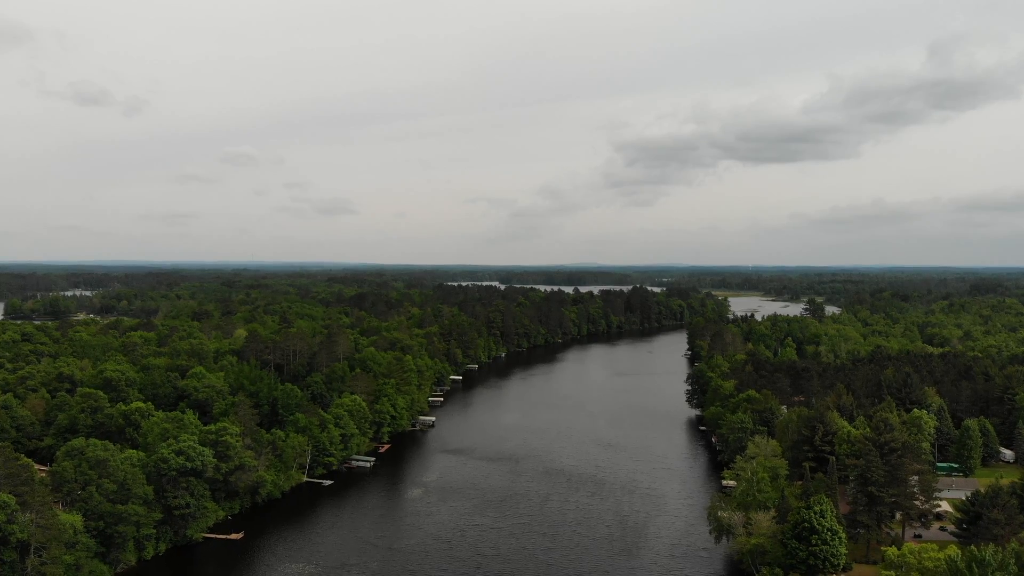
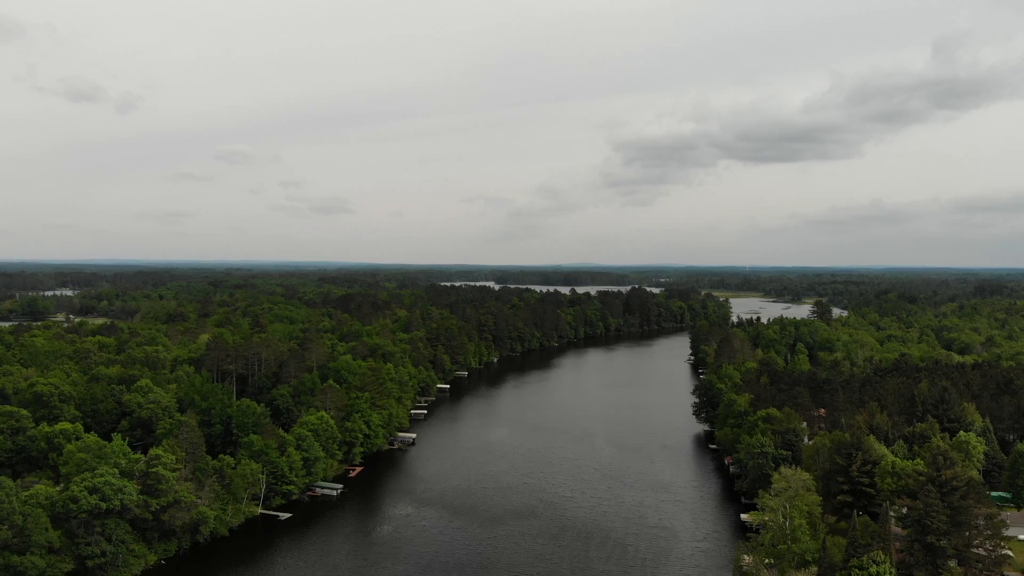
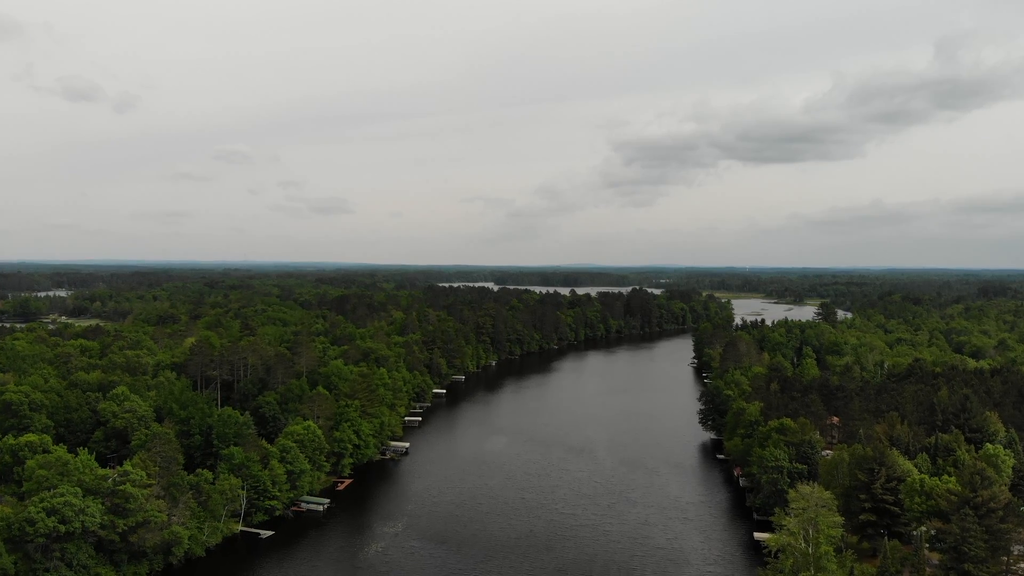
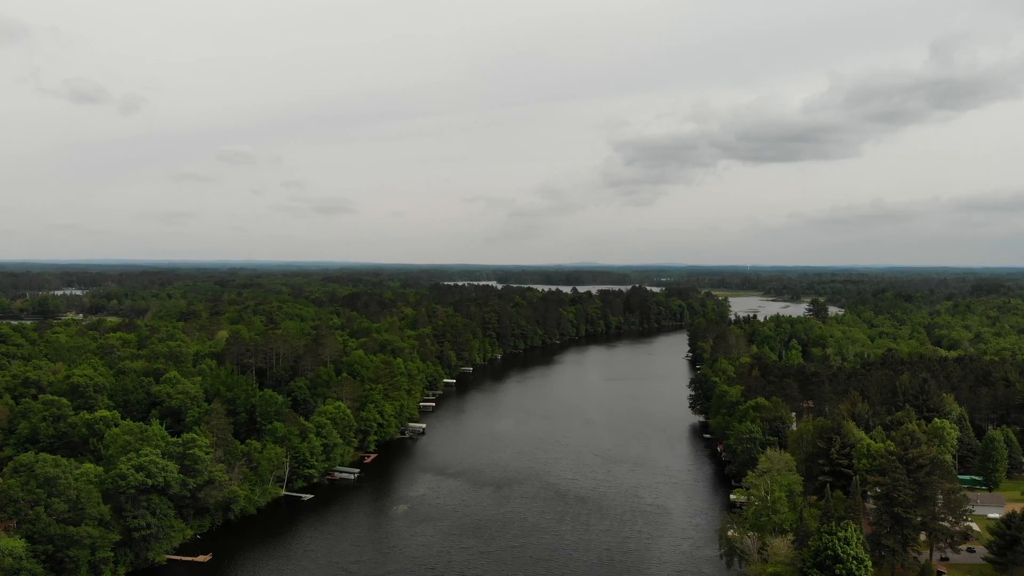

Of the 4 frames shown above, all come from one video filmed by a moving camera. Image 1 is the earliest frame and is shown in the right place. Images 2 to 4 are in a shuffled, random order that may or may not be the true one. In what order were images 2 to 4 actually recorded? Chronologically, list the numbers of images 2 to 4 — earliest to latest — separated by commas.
4, 2, 3
